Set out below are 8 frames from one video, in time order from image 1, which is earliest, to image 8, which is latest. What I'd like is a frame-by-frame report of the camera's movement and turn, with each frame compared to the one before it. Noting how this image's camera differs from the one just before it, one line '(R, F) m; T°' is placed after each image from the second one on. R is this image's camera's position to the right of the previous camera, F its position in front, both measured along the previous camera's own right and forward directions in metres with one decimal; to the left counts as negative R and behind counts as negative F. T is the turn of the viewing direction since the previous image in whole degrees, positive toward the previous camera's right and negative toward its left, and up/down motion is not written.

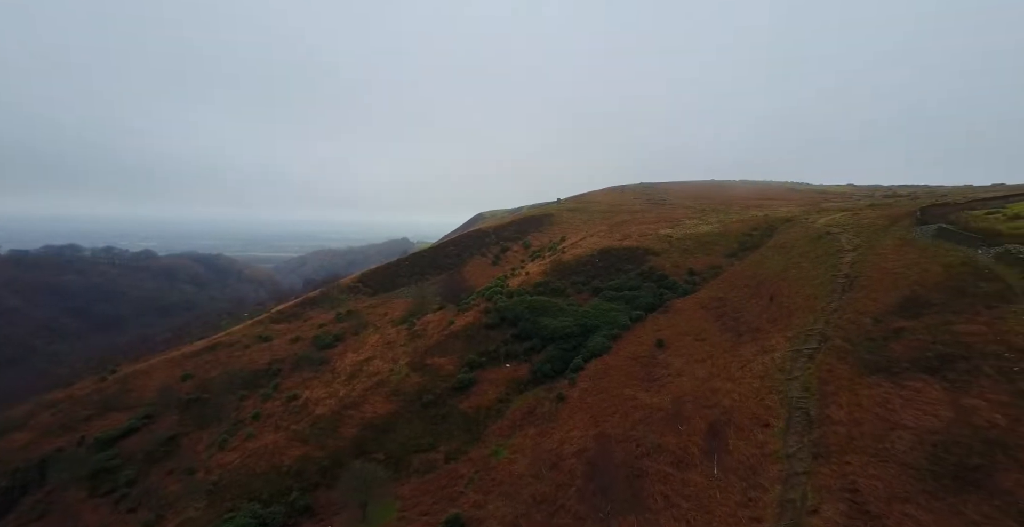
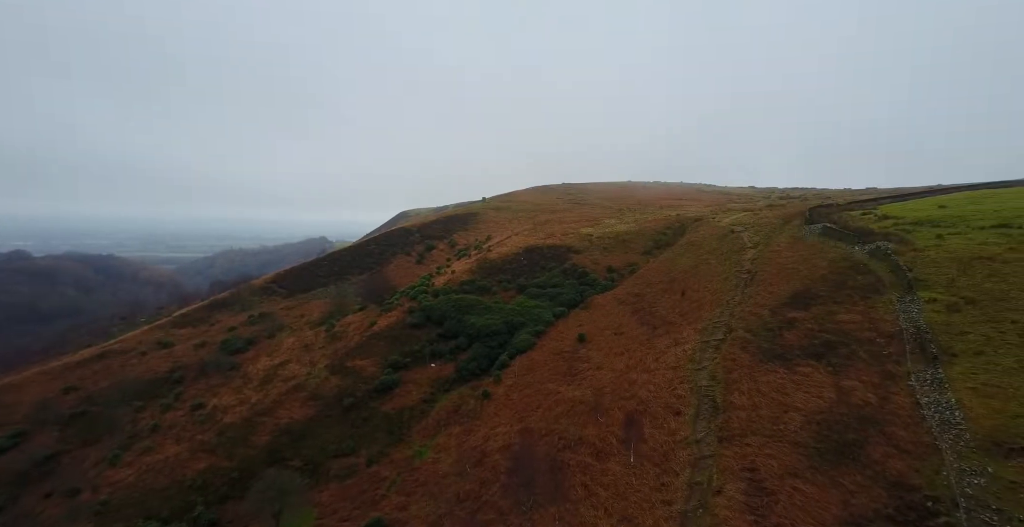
(+2.0, -0.1) m; +6°
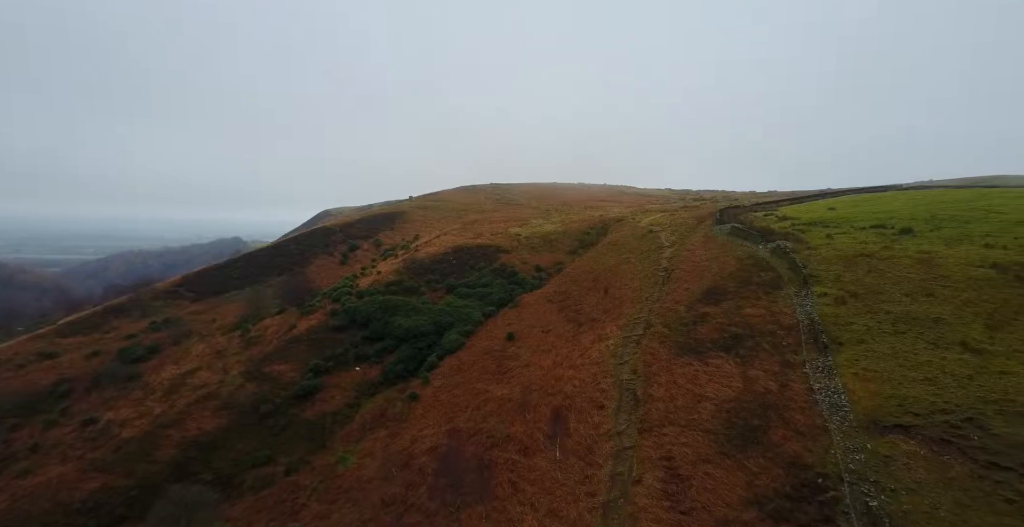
(+2.0, -0.1) m; +5°
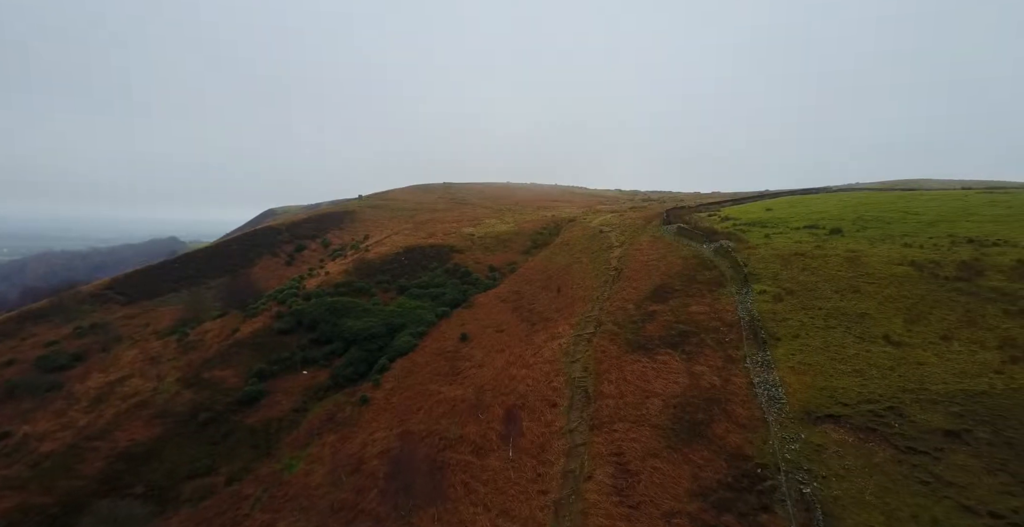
(+1.3, 0.0) m; +3°
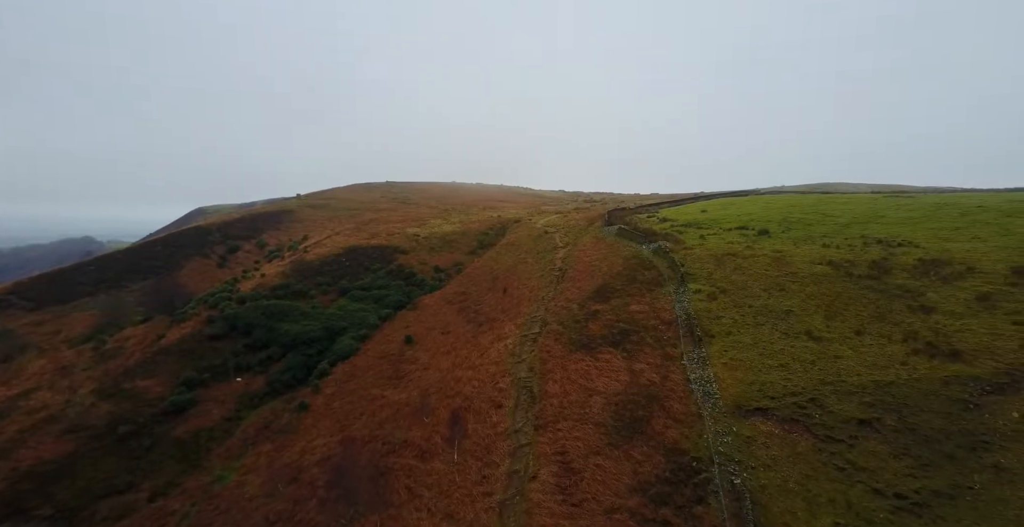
(+1.5, 0.0) m; +4°
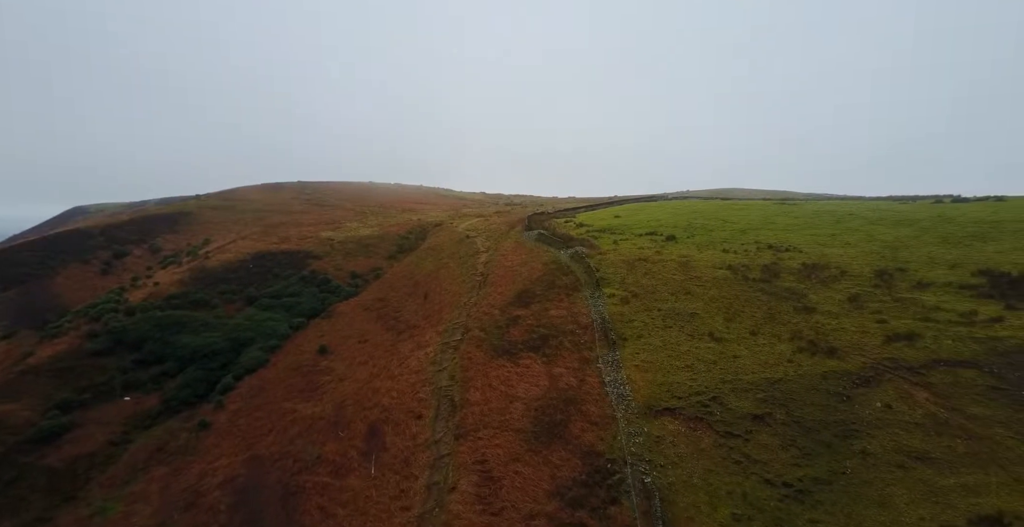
(+2.2, 0.0) m; +6°
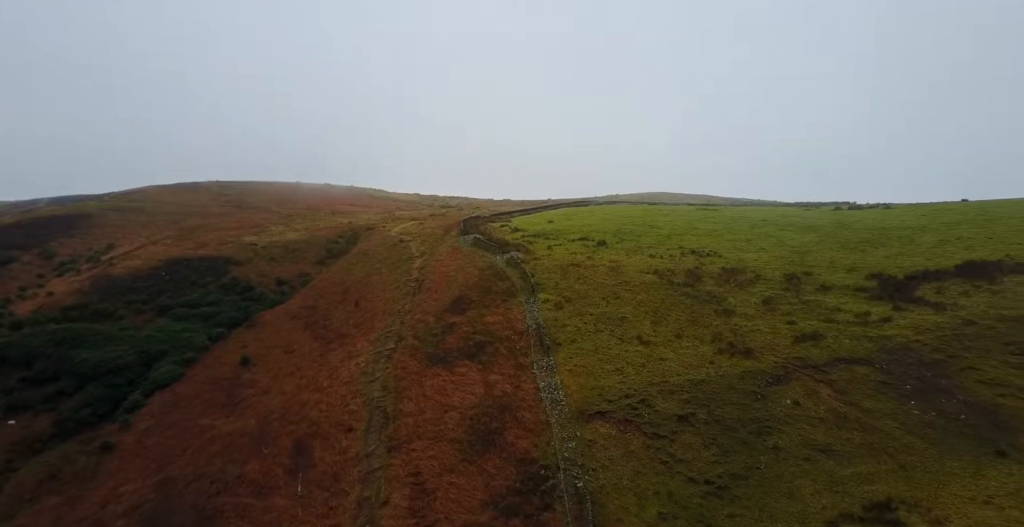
(+1.7, +0.1) m; +5°
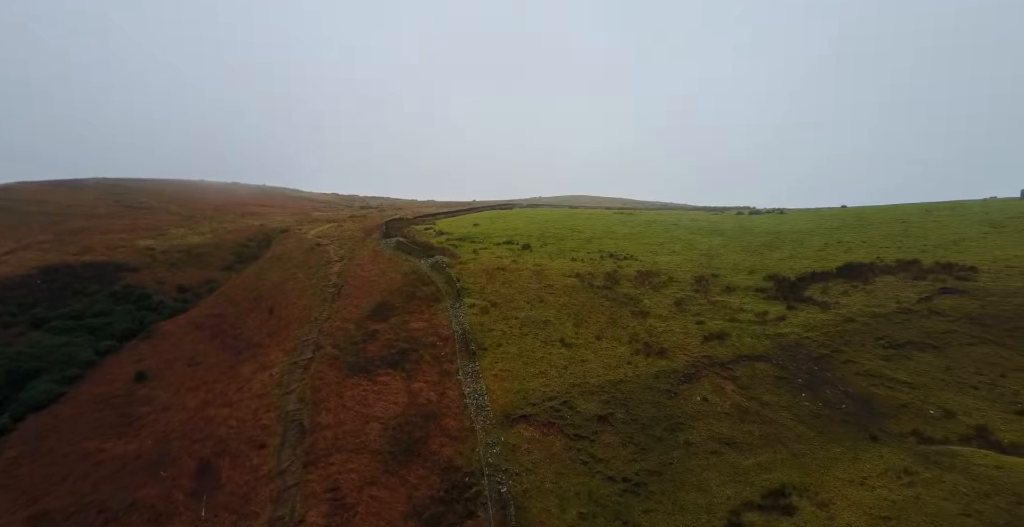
(+1.8, +0.1) m; +6°
